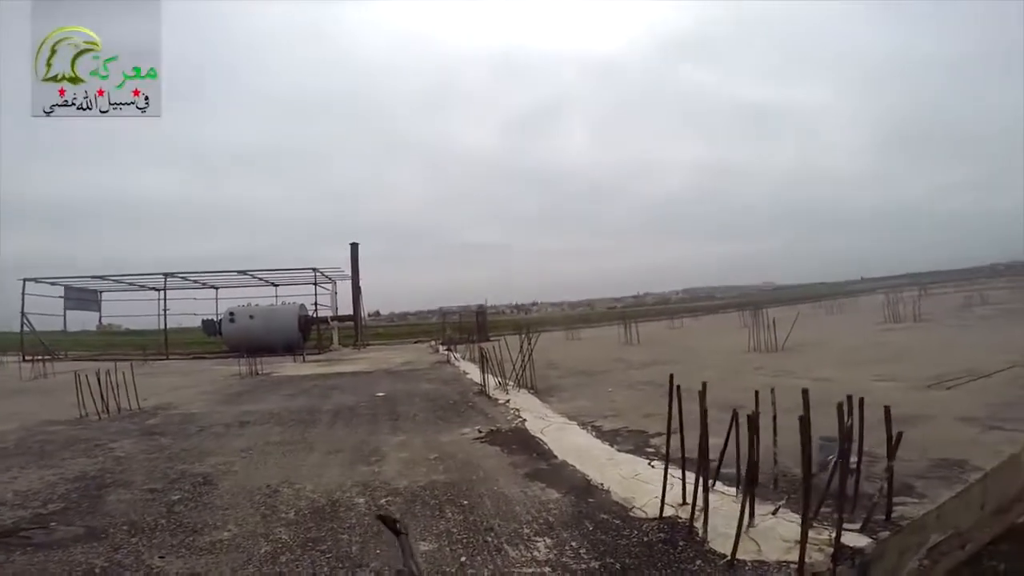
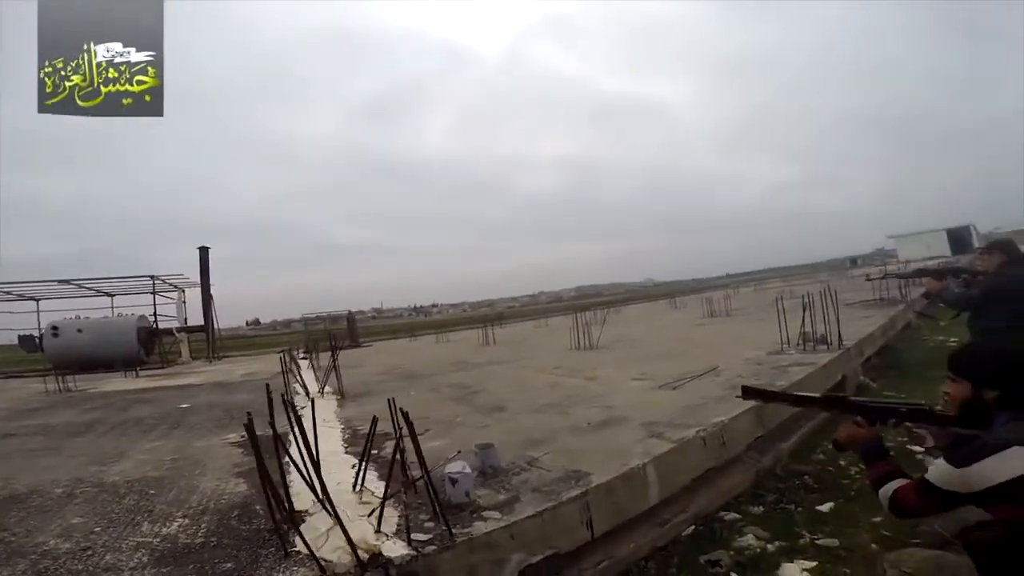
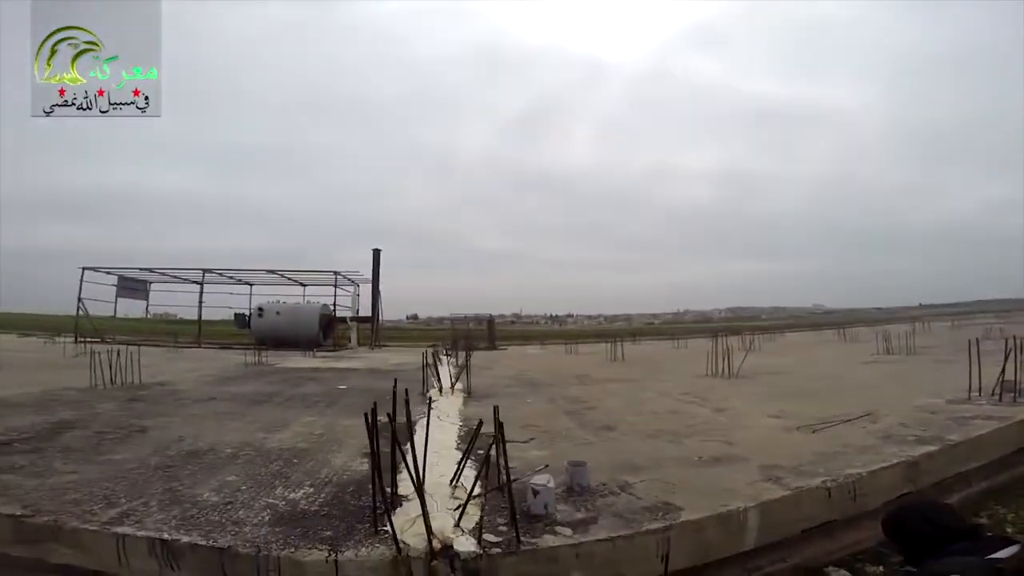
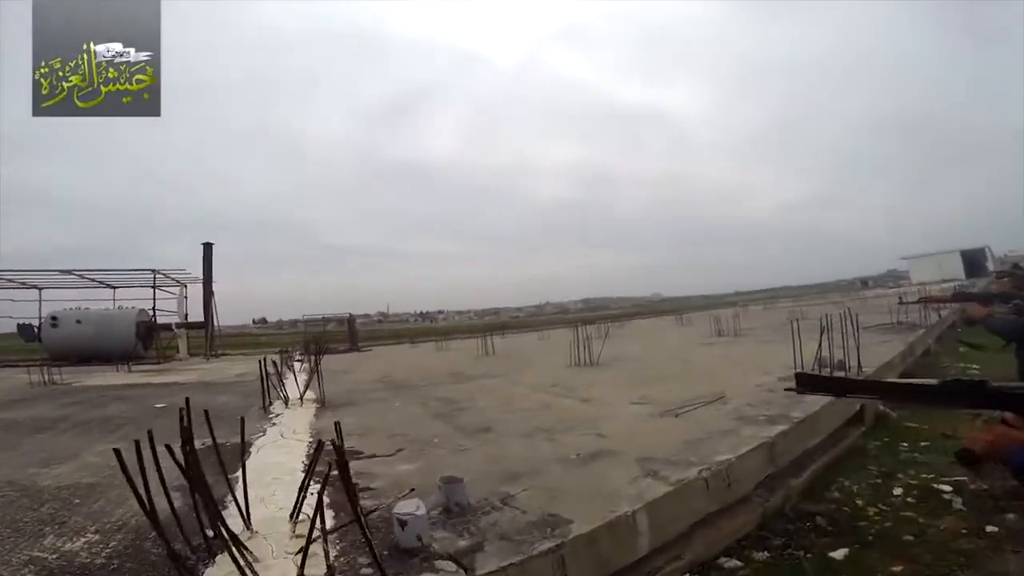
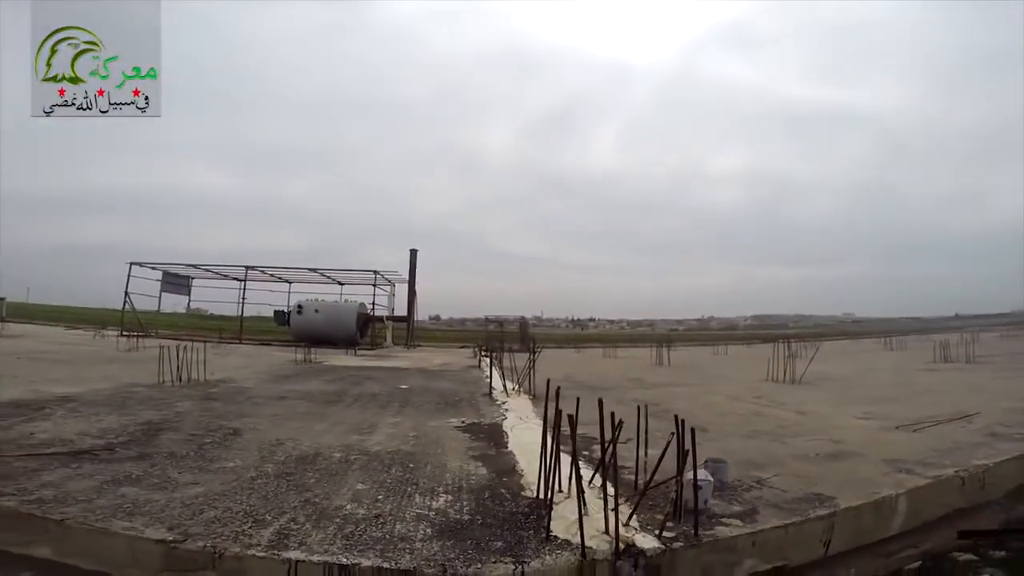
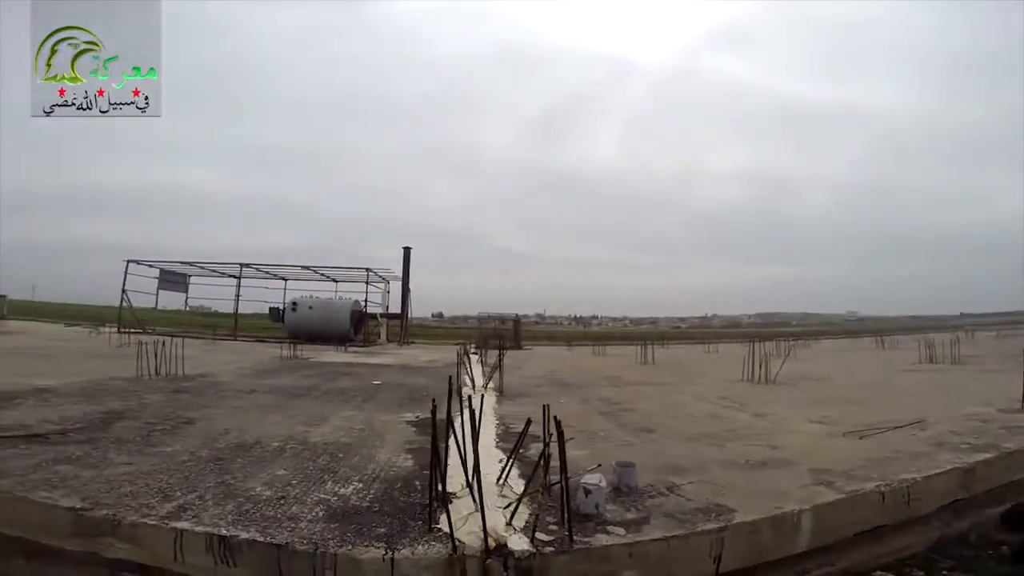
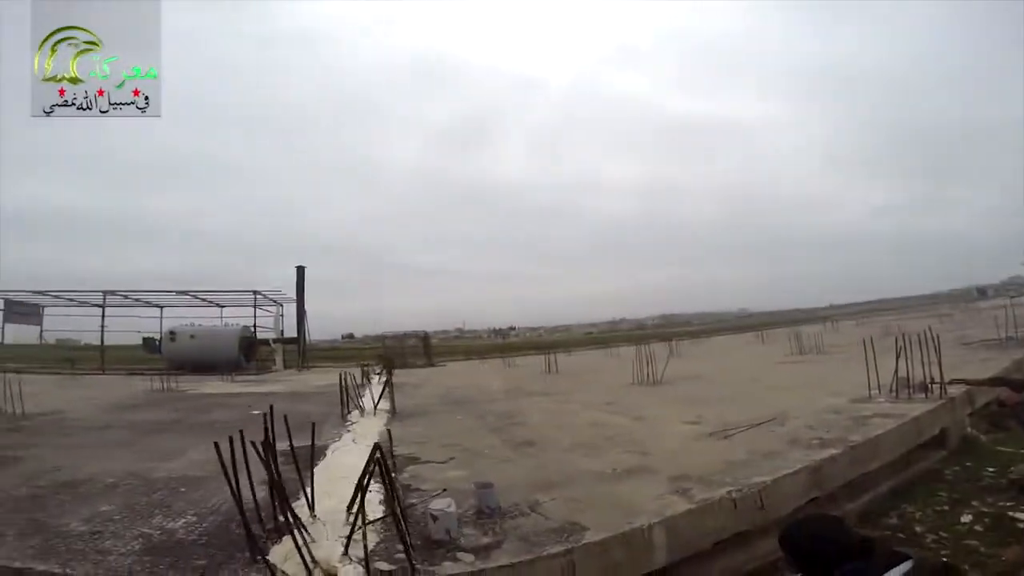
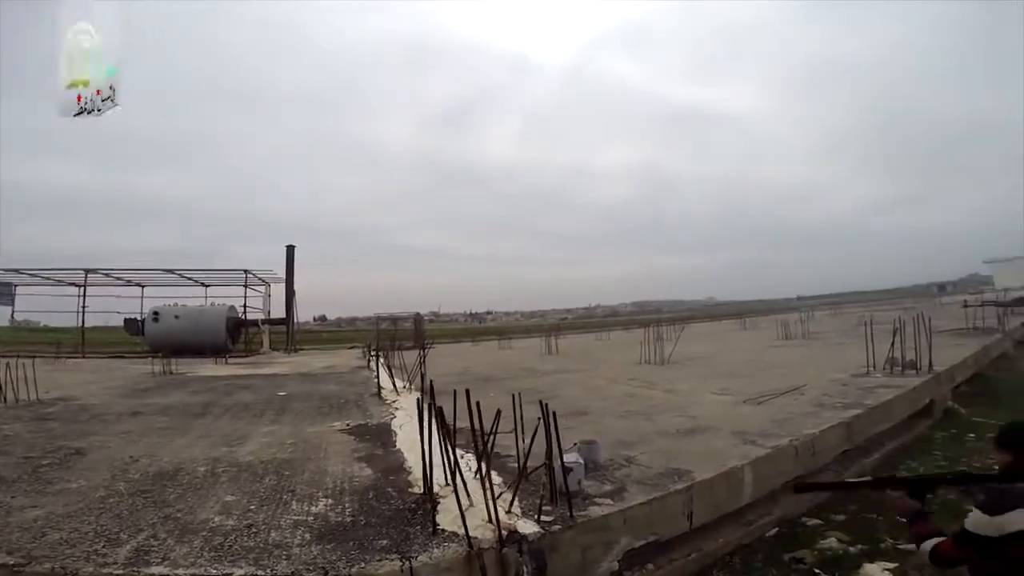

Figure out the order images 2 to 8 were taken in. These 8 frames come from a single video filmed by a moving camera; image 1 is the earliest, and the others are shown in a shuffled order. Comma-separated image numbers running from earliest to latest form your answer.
7, 3, 6, 5, 8, 2, 4
